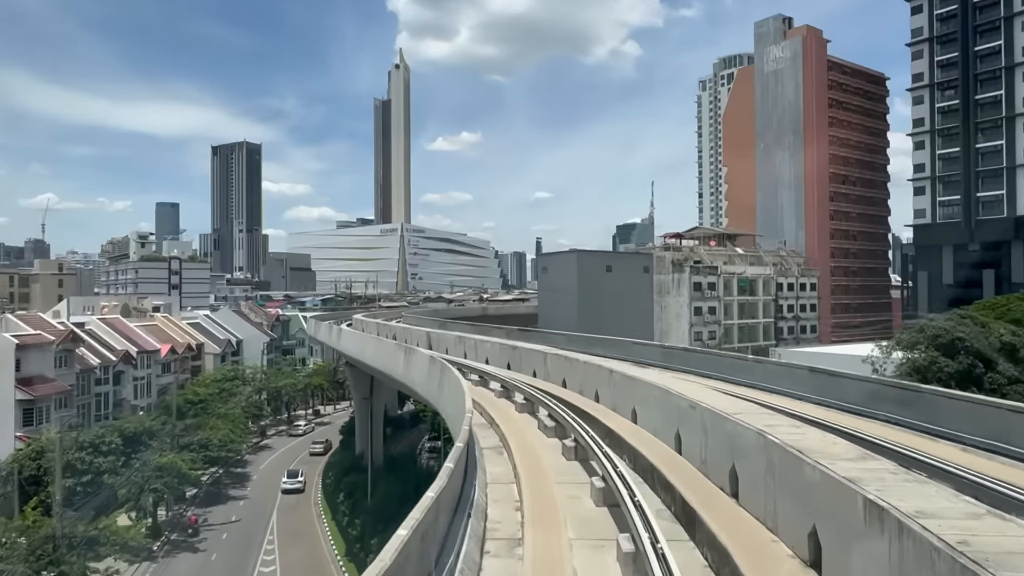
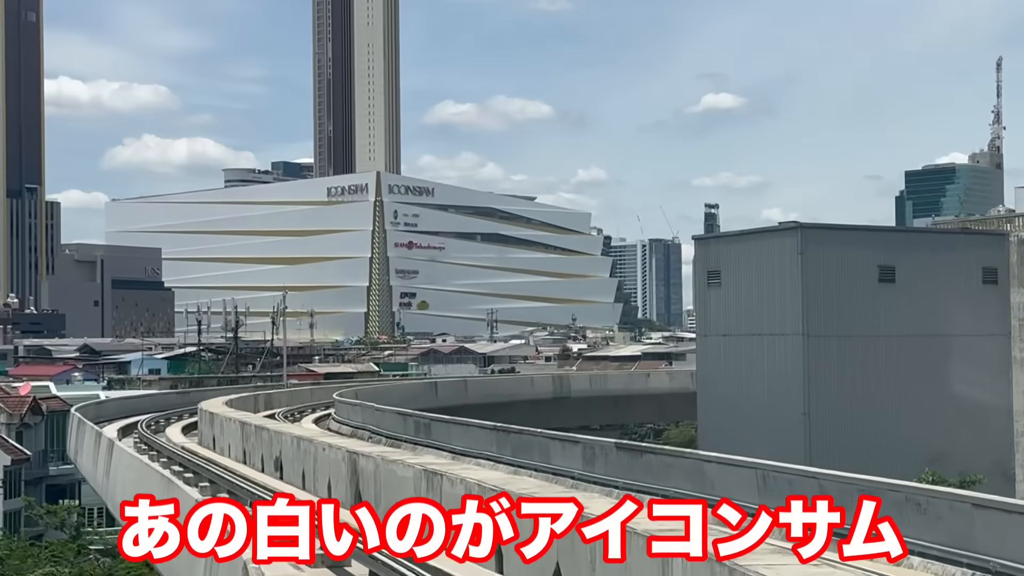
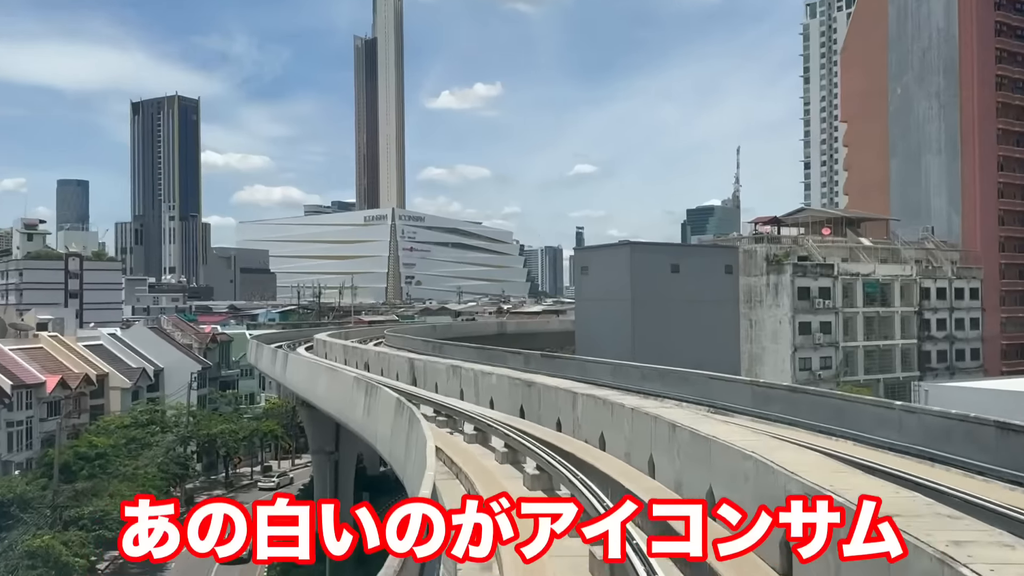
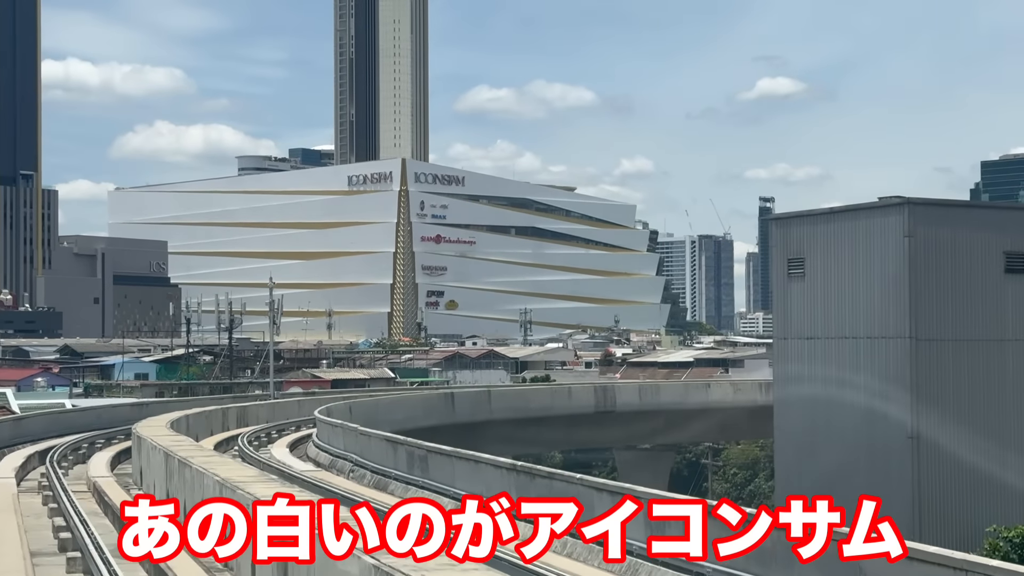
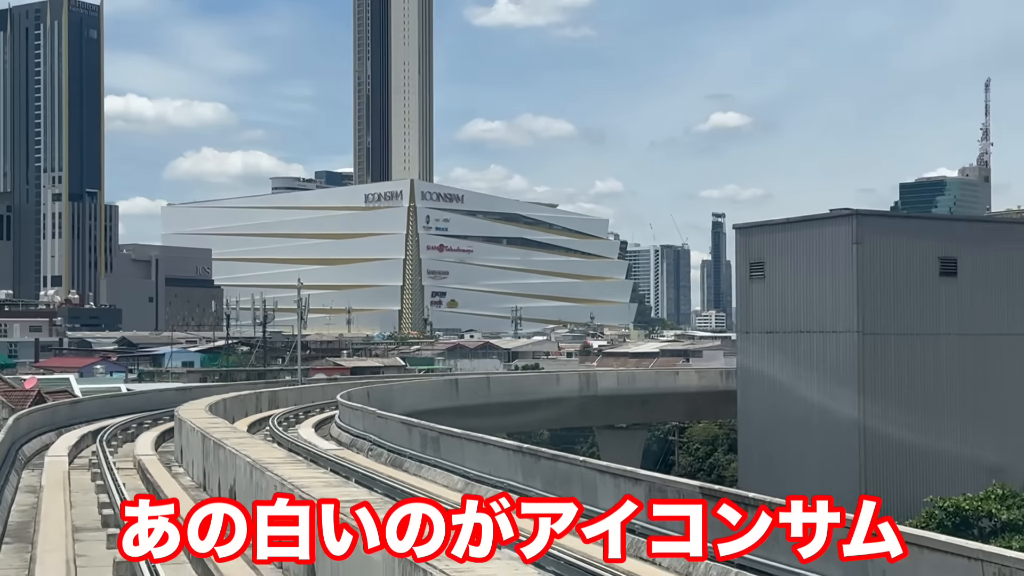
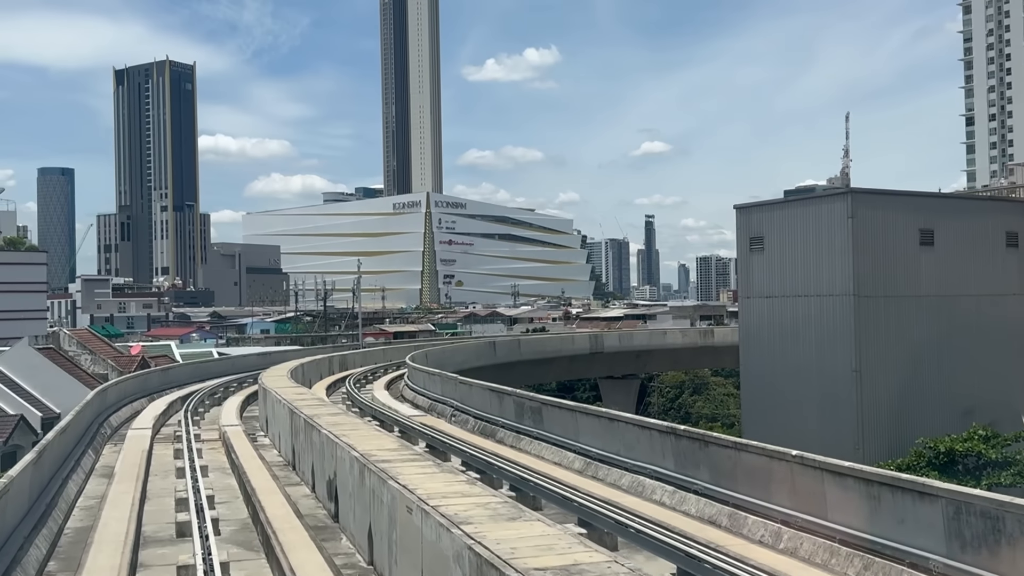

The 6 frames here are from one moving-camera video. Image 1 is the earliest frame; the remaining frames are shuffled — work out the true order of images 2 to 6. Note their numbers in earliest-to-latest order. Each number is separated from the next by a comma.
3, 2, 4, 5, 6
